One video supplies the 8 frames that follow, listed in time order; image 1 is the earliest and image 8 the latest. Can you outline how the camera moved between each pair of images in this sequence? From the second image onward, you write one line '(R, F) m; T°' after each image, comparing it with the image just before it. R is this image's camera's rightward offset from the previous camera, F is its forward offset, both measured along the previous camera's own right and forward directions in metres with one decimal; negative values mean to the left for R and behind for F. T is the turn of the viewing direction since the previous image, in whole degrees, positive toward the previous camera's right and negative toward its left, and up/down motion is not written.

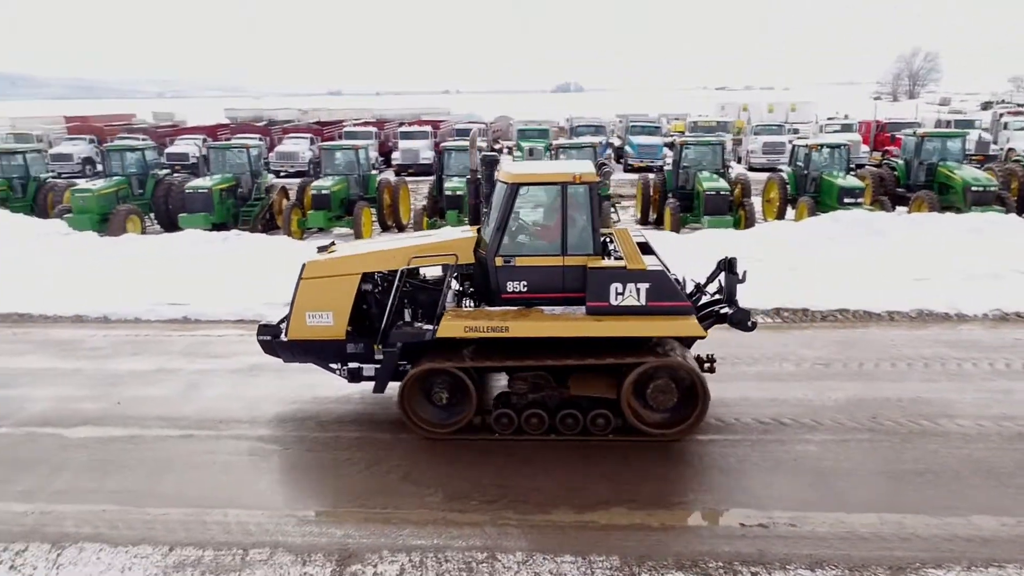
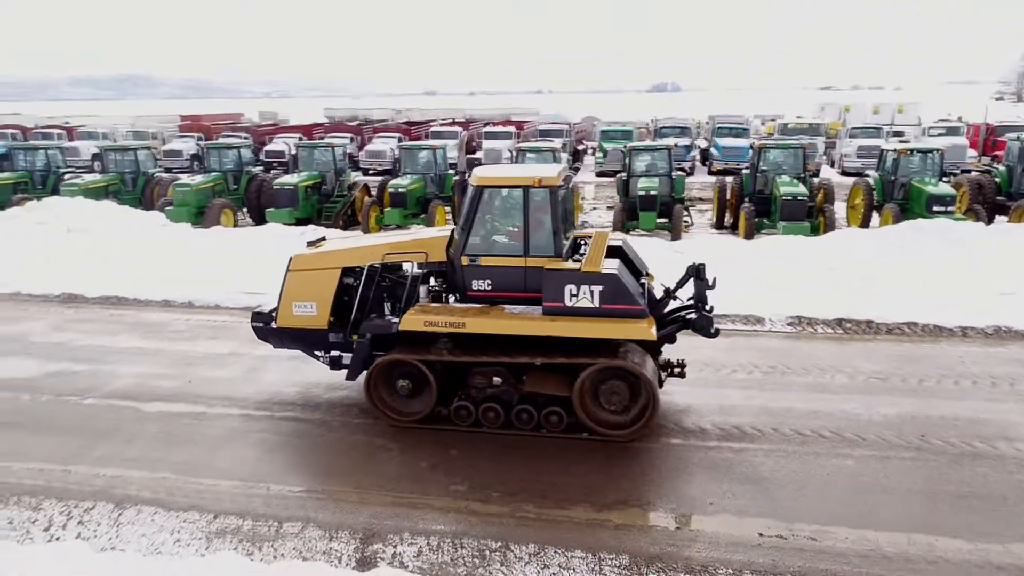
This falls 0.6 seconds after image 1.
(+0.5, -0.1) m; -7°
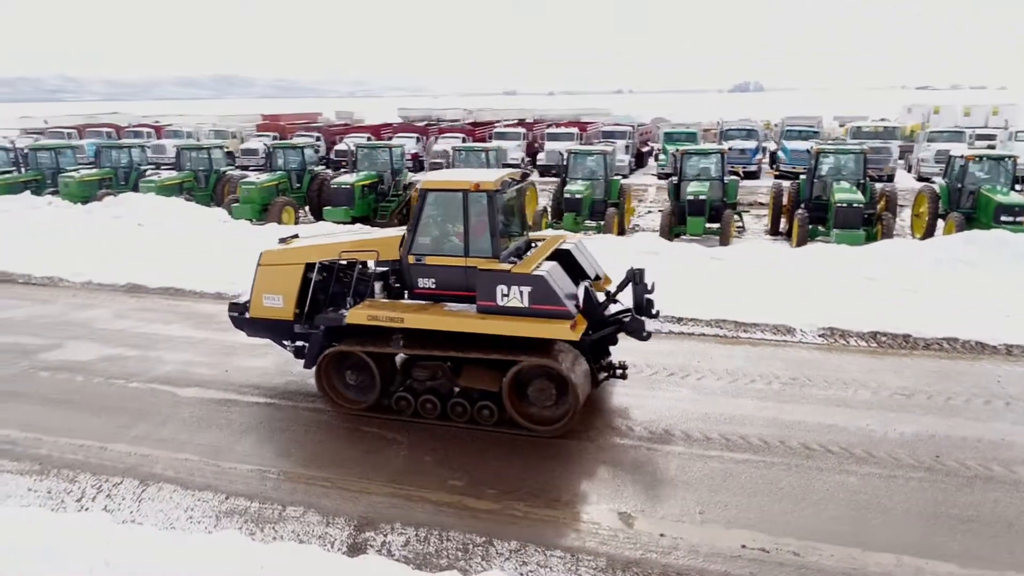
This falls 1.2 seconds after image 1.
(+0.6, -0.1) m; -6°
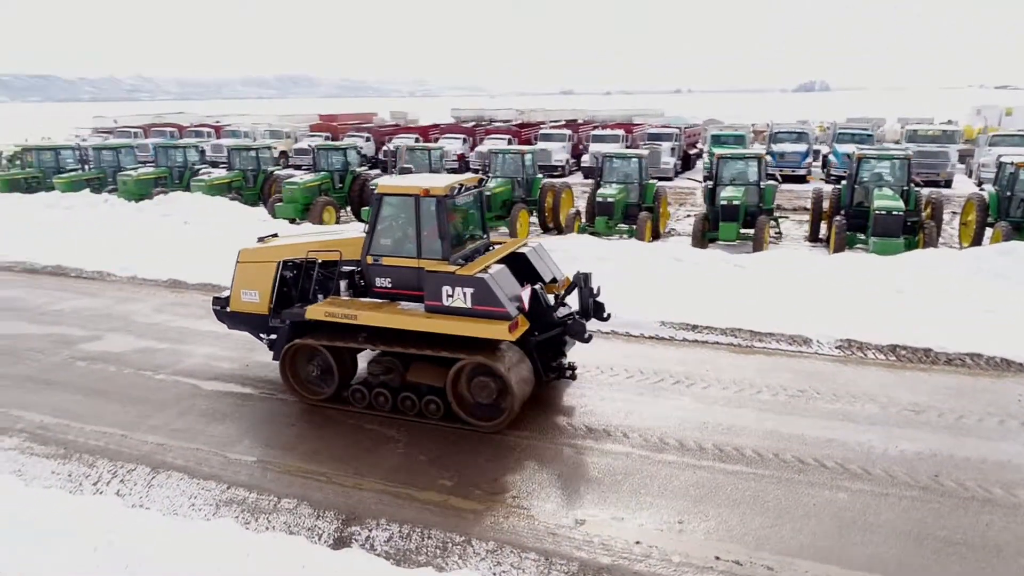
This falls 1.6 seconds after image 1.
(+0.5, -0.1) m; -4°
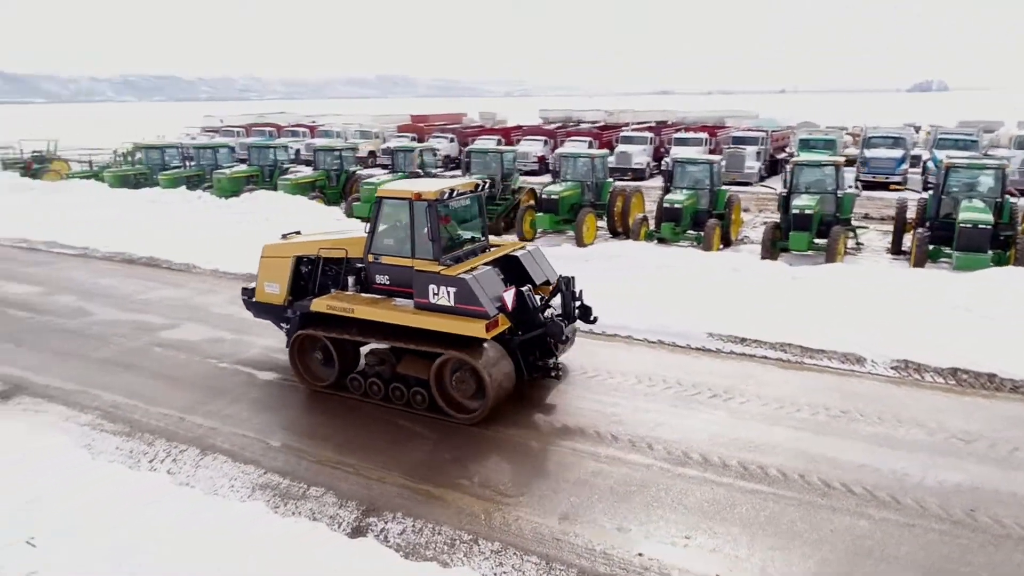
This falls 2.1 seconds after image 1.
(+0.6, -0.1) m; -7°
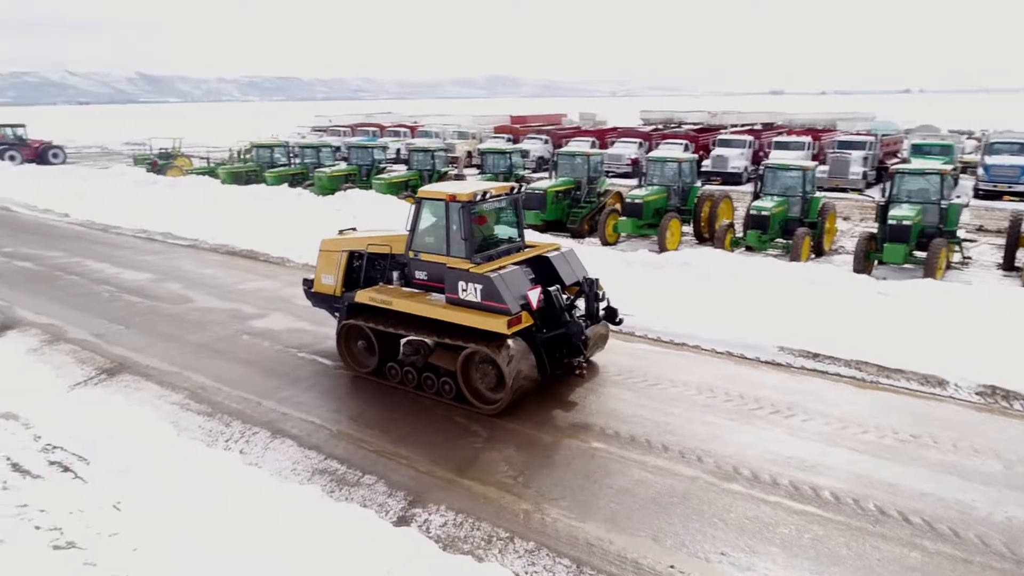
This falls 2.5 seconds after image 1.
(+0.4, -0.1) m; -8°
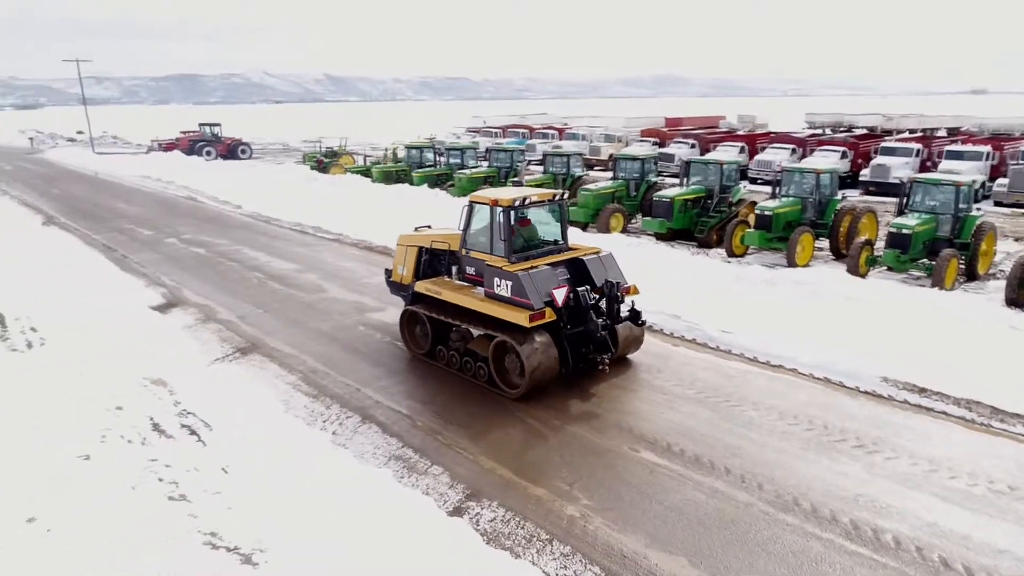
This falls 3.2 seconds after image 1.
(+0.8, -0.2) m; -12°
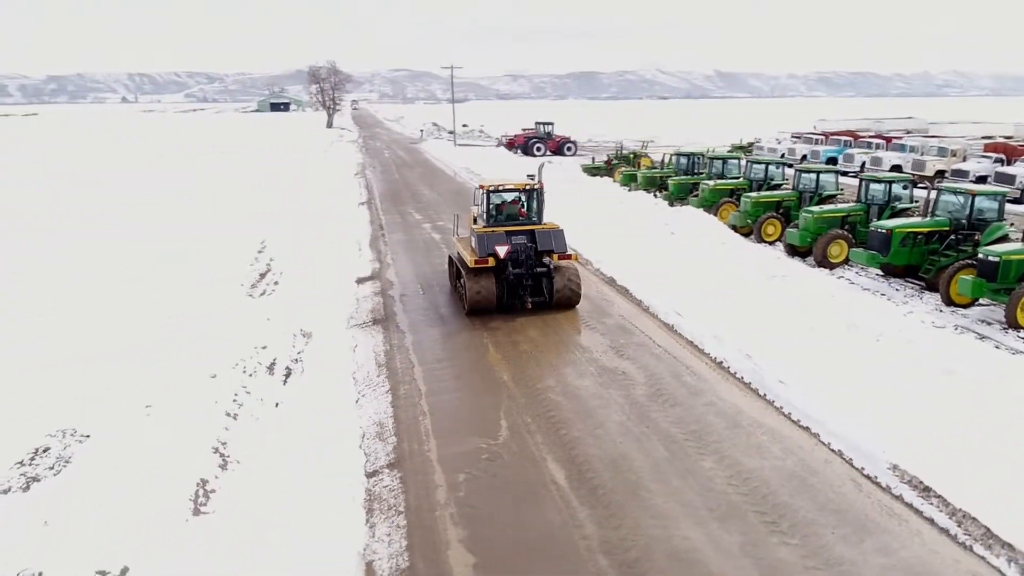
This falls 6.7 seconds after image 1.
(+4.2, +0.2) m; -28°
